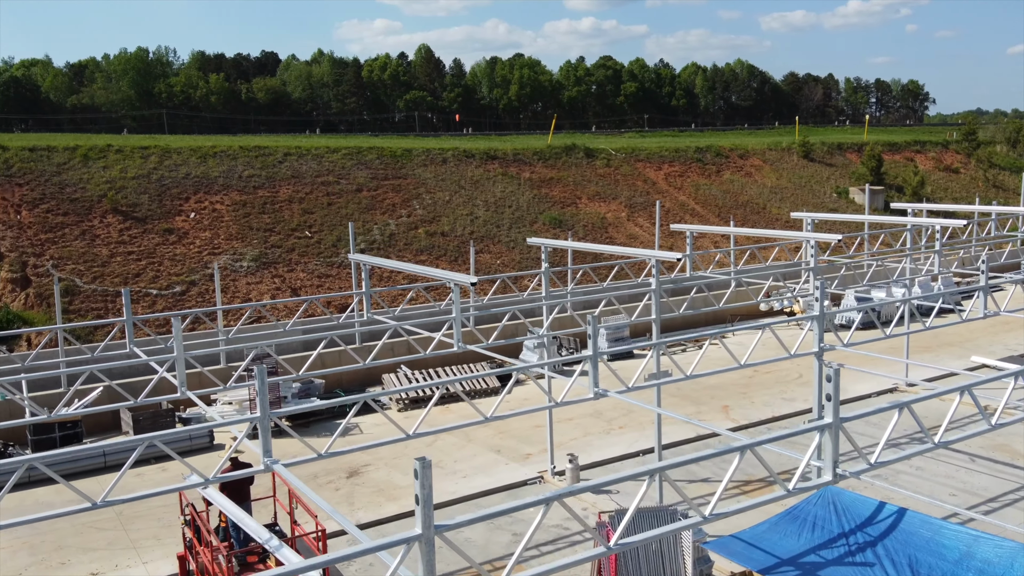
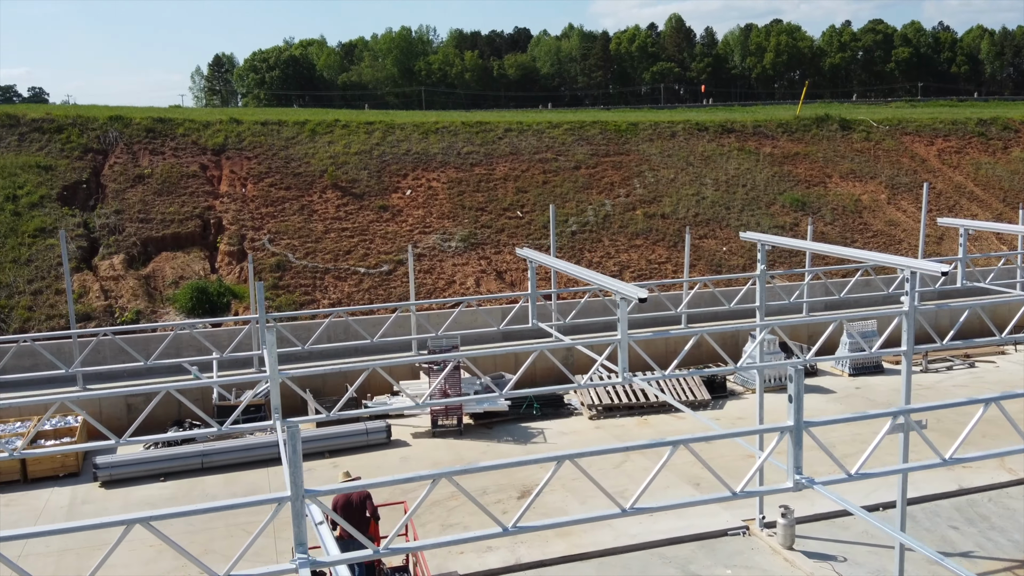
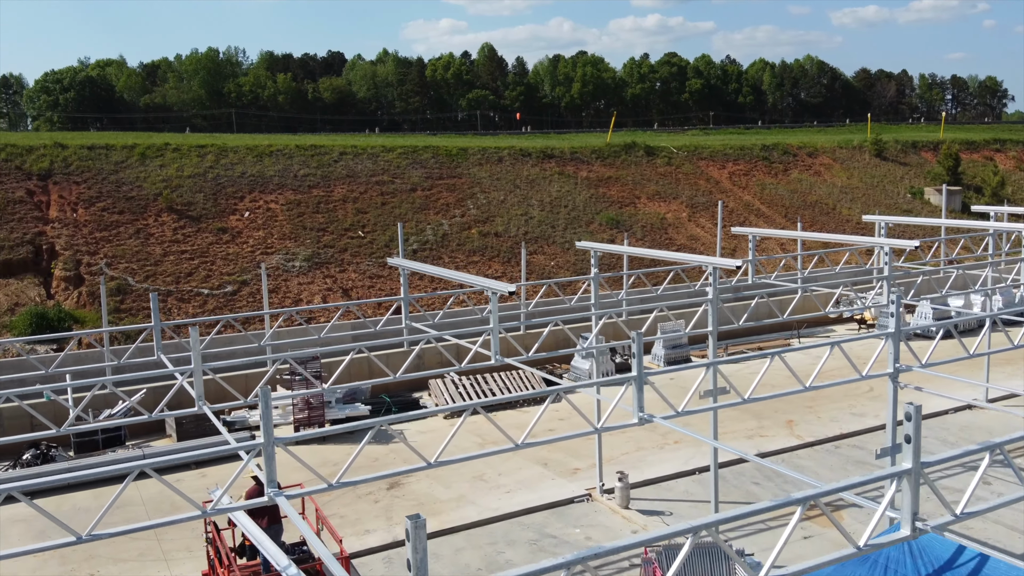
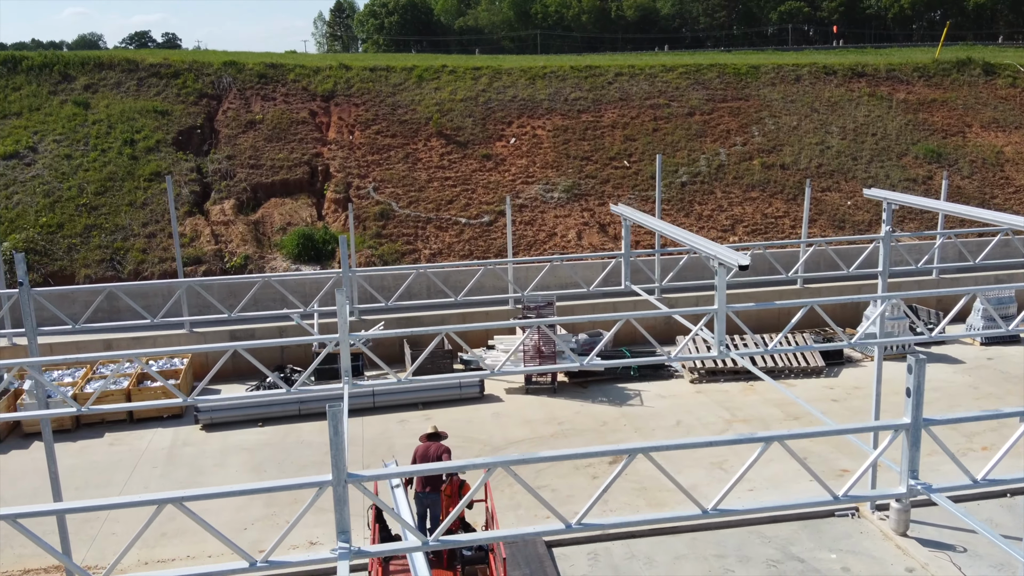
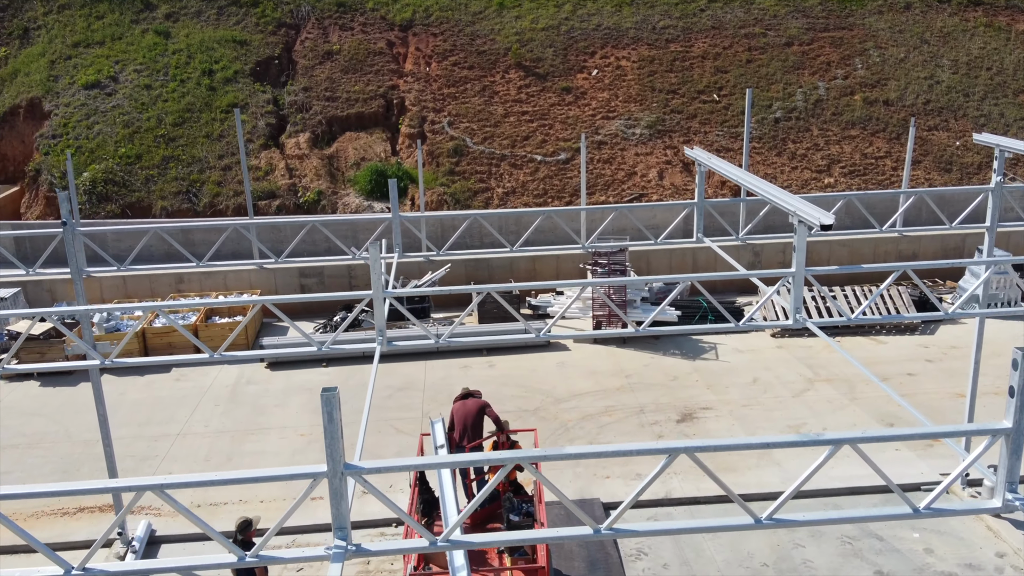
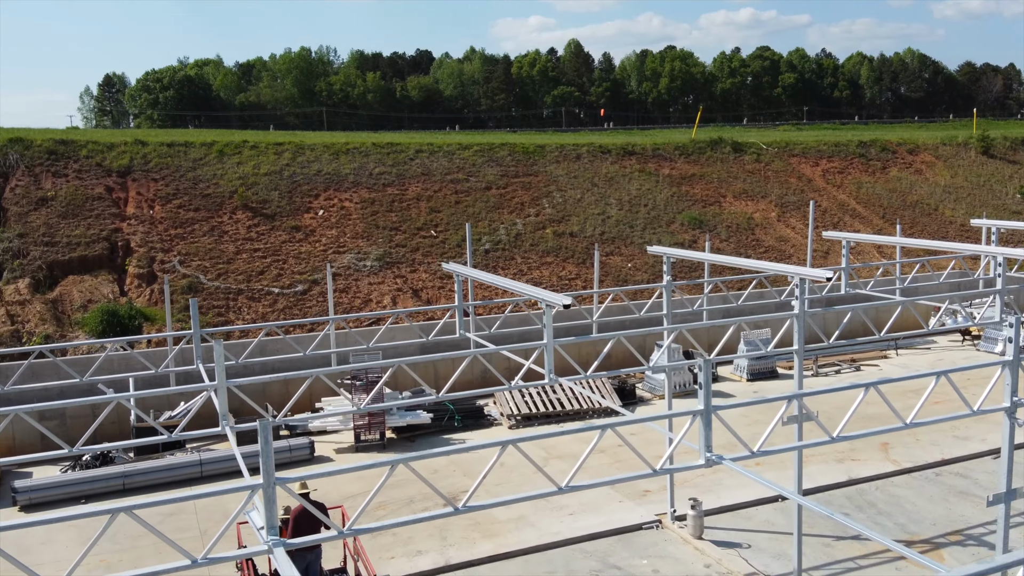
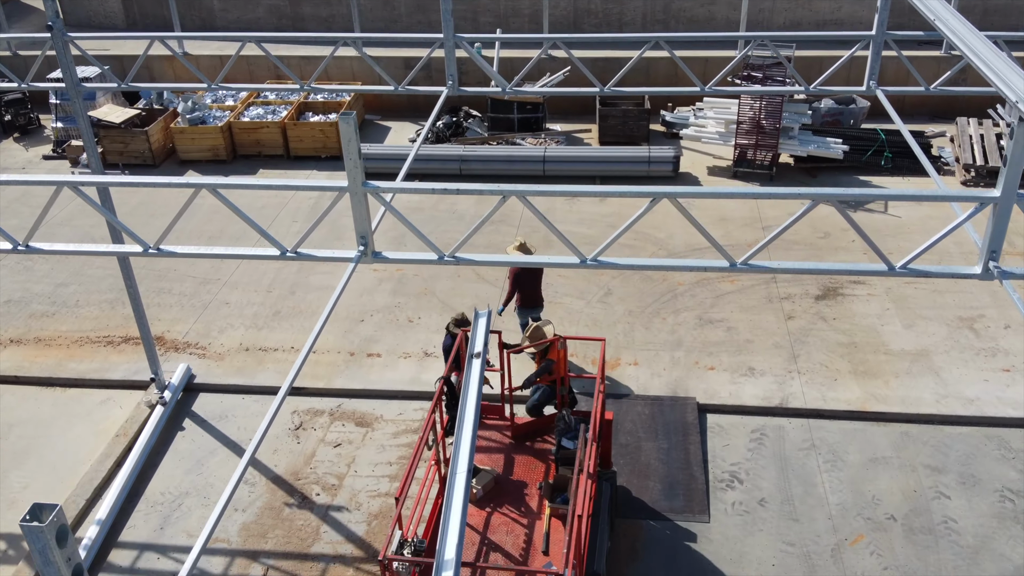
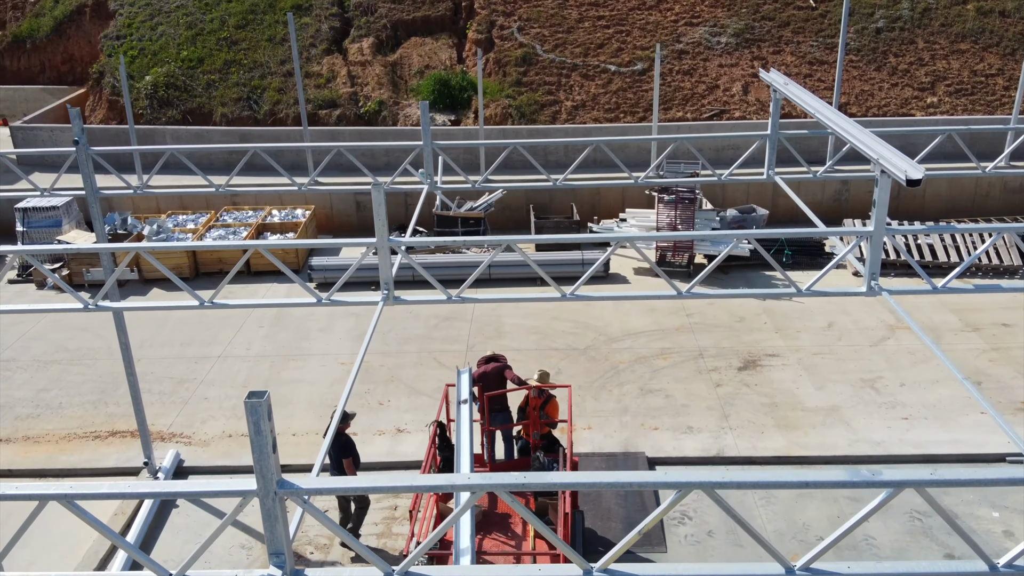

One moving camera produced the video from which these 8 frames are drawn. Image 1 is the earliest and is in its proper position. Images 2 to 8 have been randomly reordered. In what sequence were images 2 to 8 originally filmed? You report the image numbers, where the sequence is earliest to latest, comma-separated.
3, 6, 2, 4, 5, 8, 7
